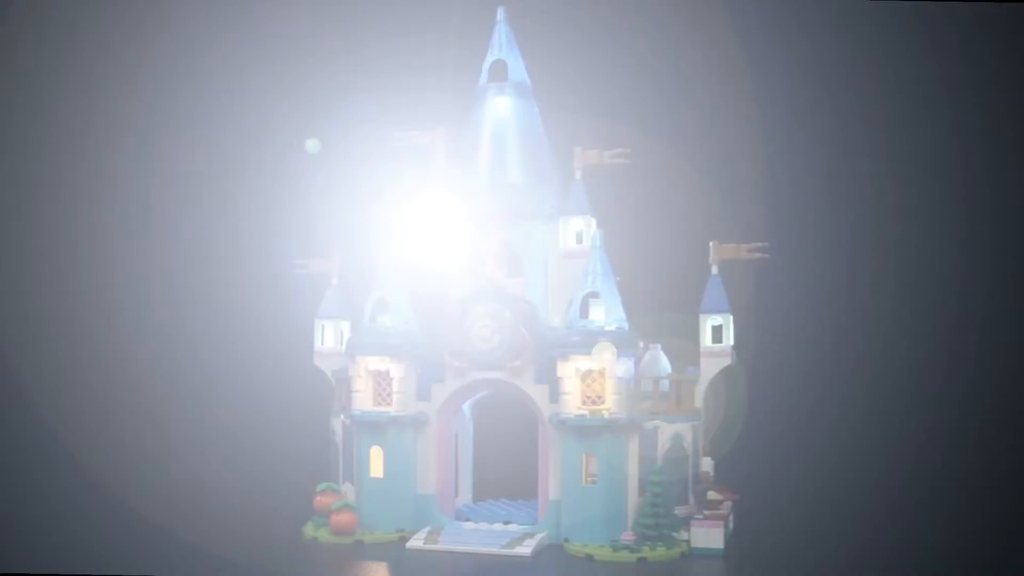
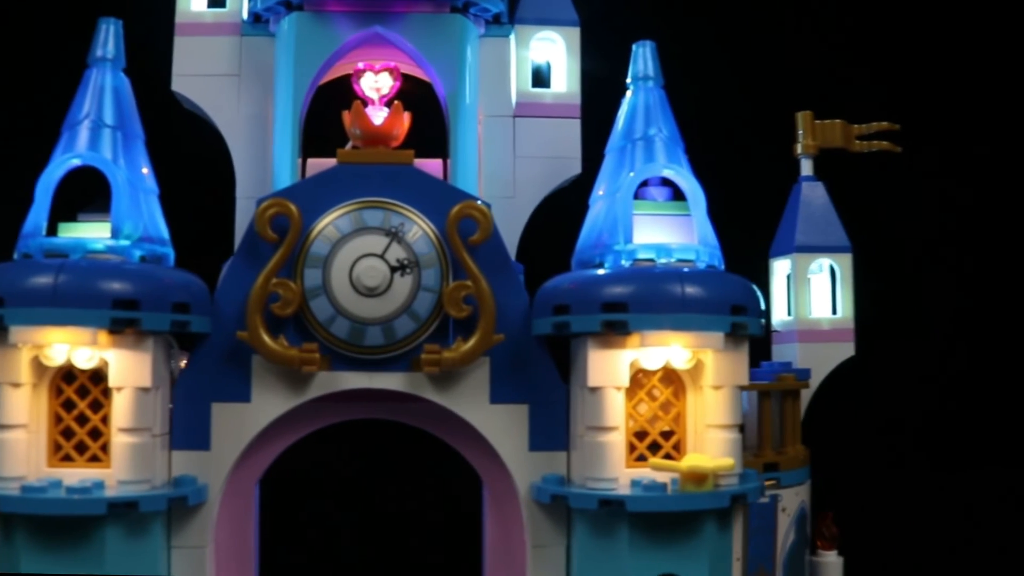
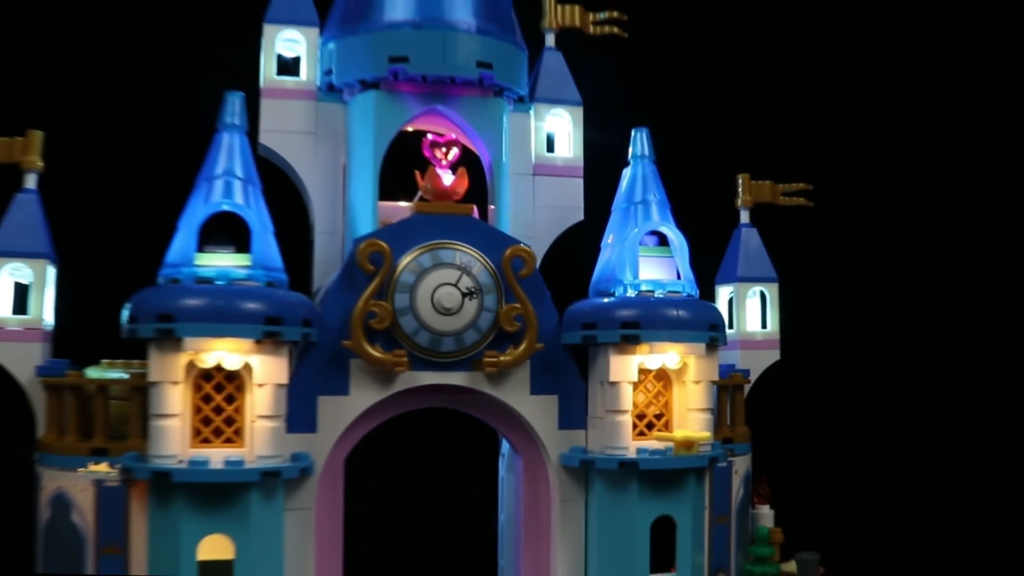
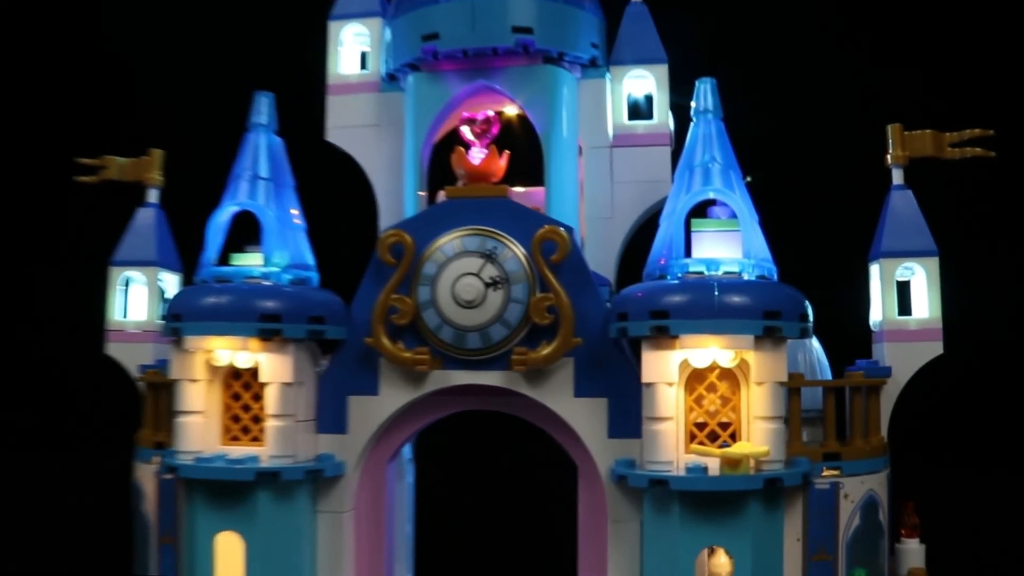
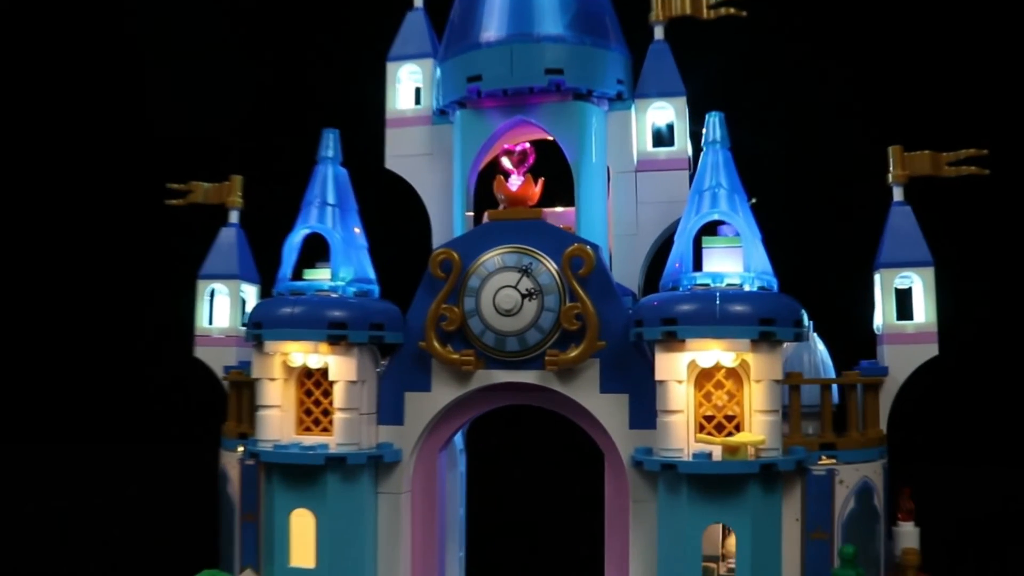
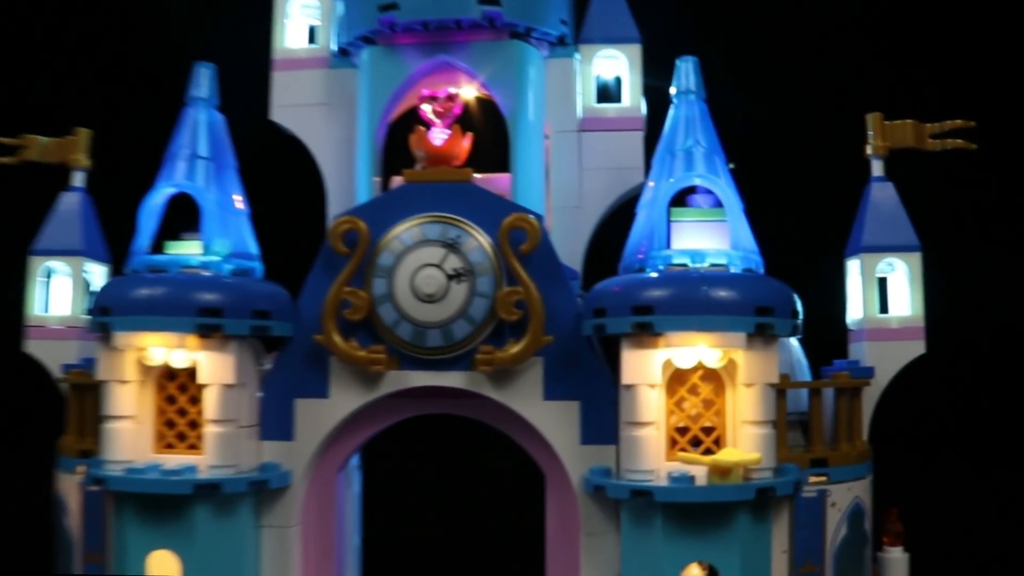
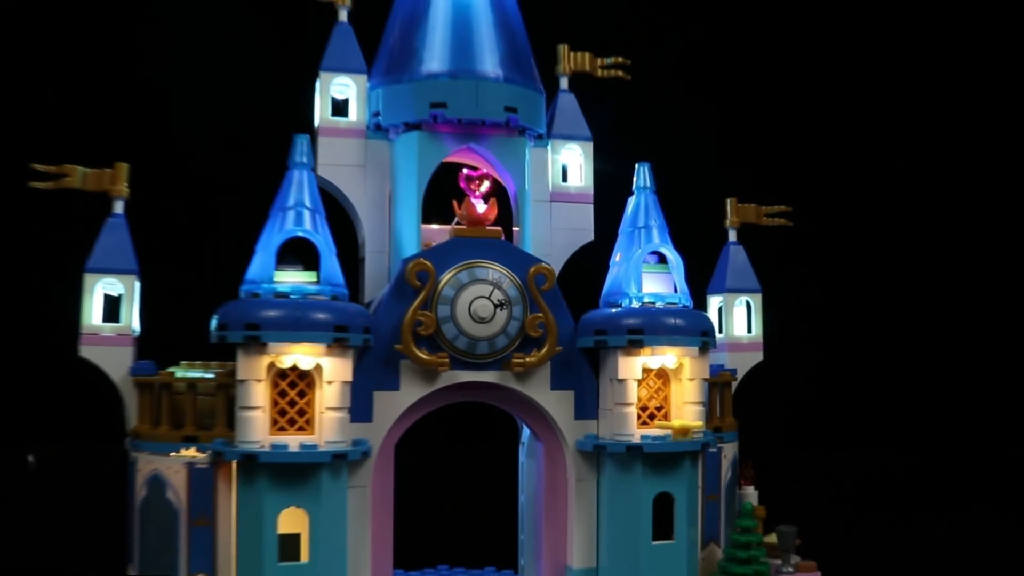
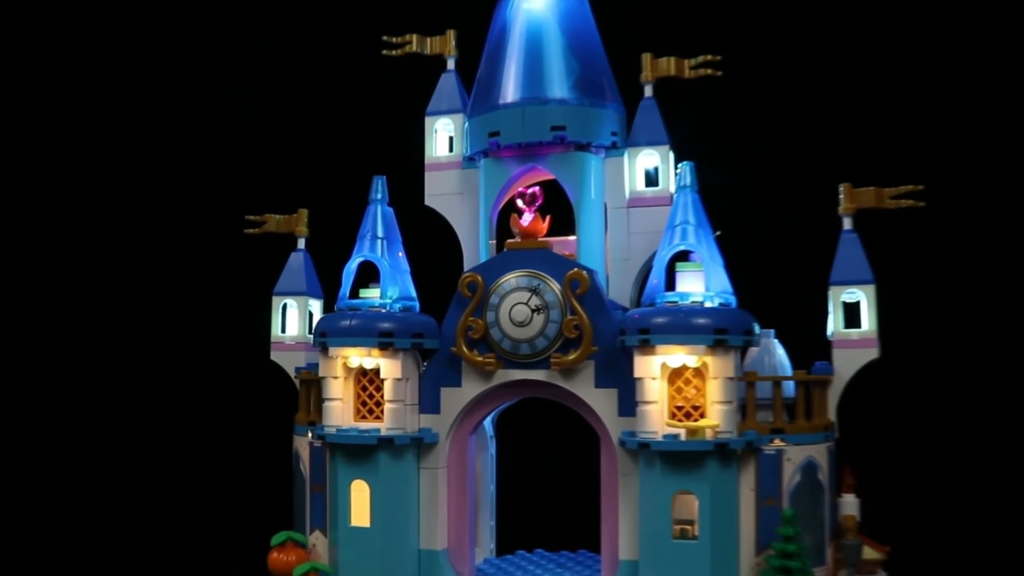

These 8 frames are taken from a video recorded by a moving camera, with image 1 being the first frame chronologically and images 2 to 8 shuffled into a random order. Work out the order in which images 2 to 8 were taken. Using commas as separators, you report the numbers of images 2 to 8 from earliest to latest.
8, 5, 4, 6, 2, 3, 7
